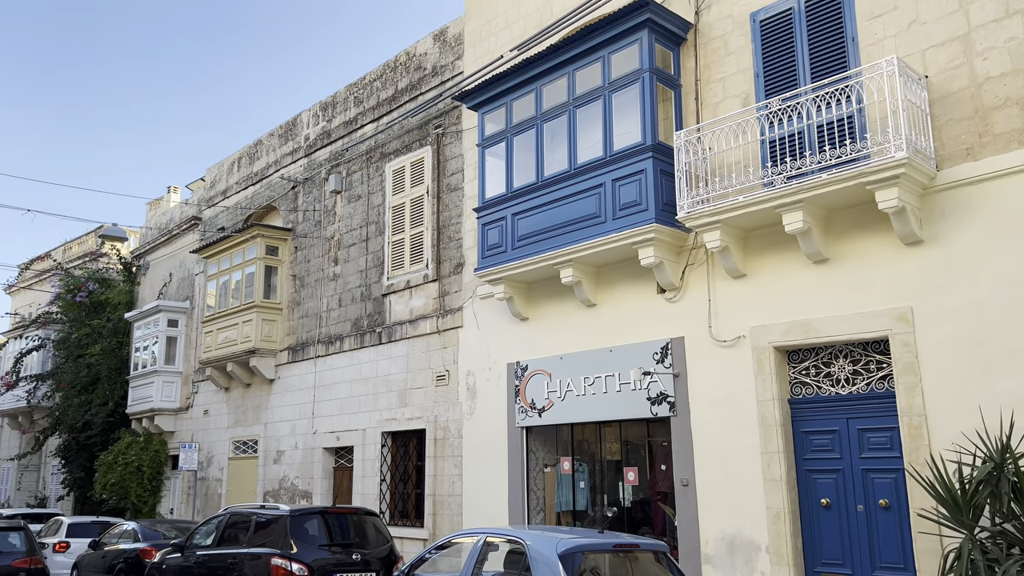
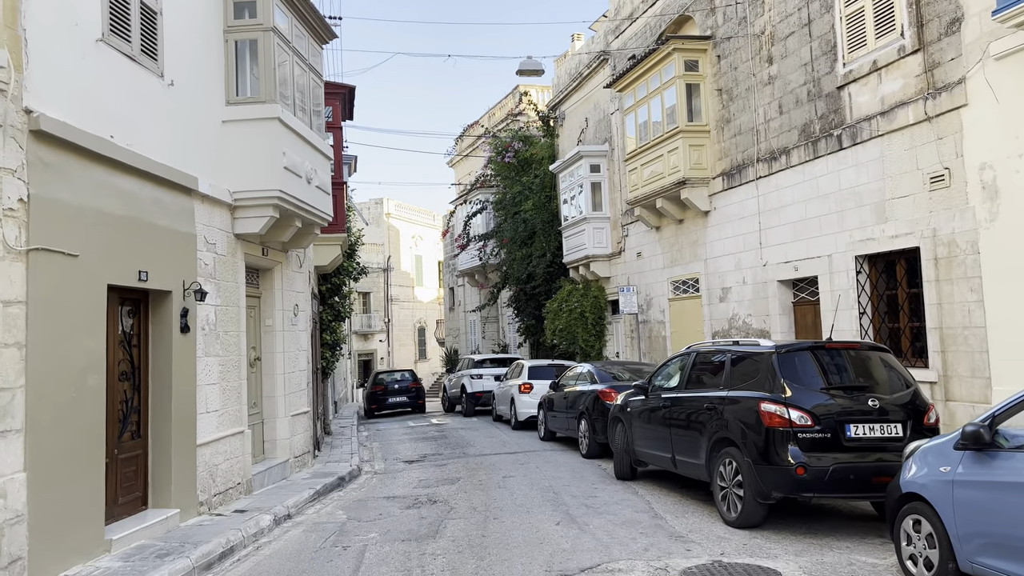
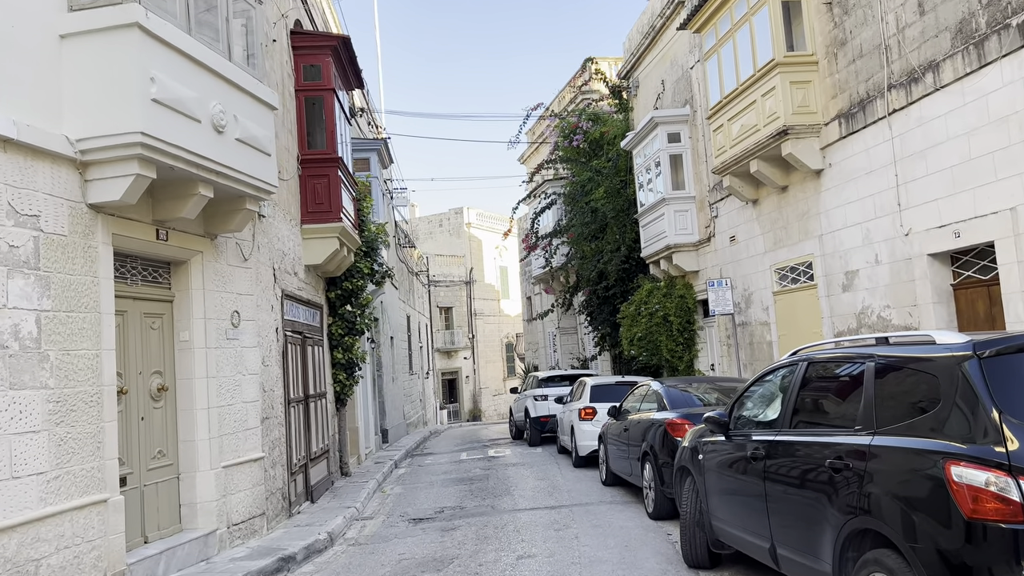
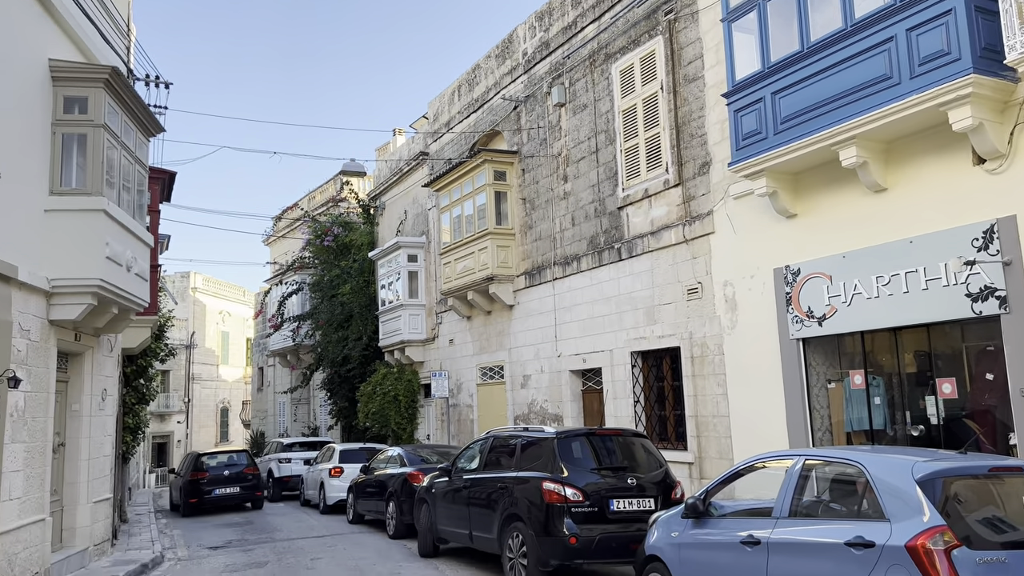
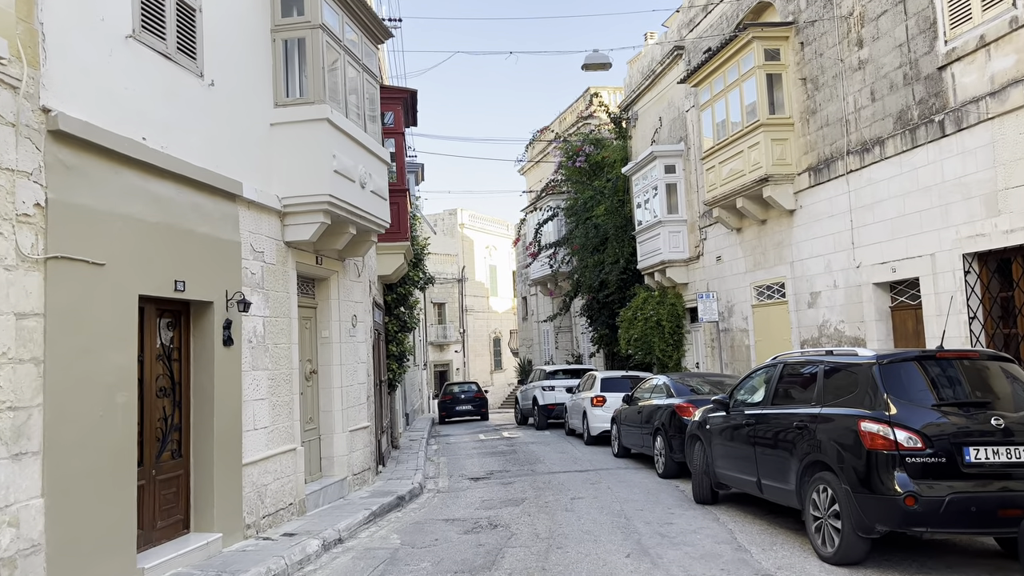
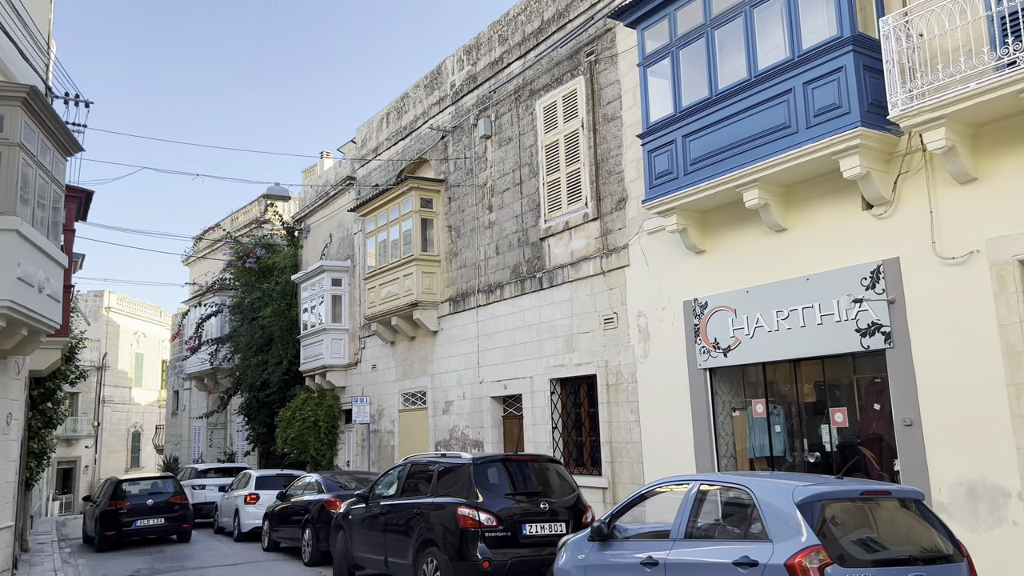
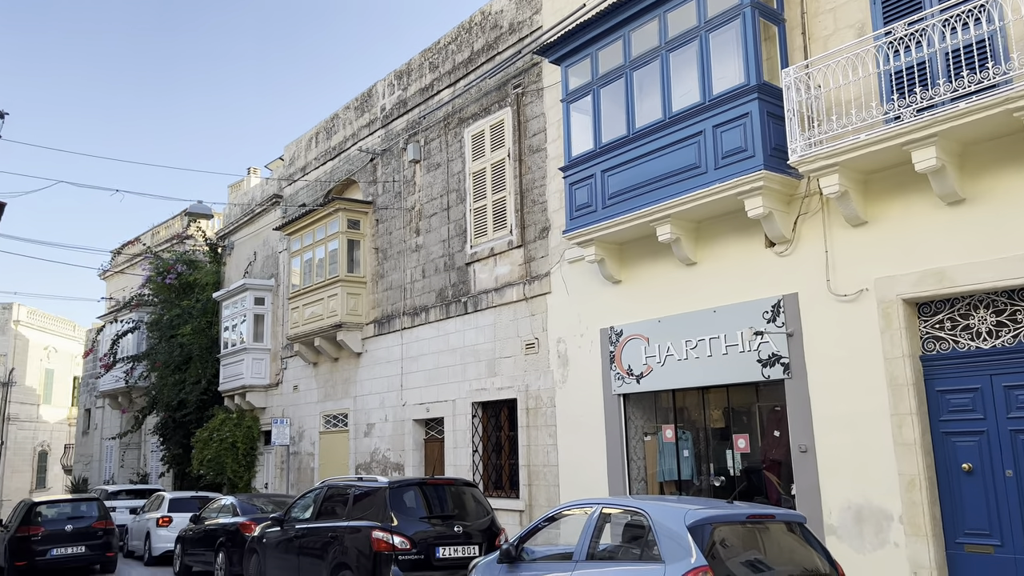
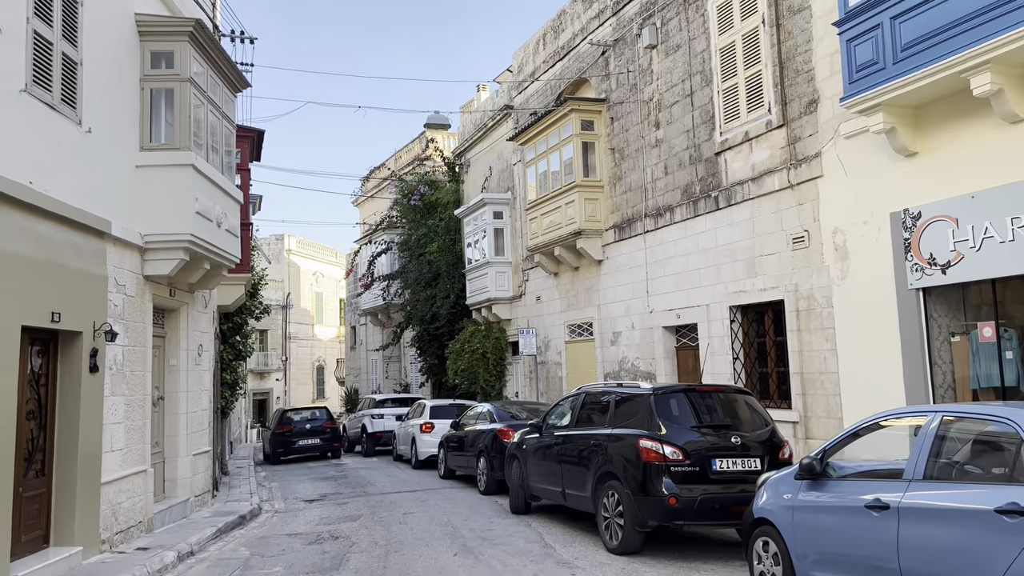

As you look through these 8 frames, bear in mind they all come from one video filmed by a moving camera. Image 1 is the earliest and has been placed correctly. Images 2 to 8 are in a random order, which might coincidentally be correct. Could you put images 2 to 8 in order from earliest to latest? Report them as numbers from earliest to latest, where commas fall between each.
7, 6, 4, 8, 2, 5, 3
